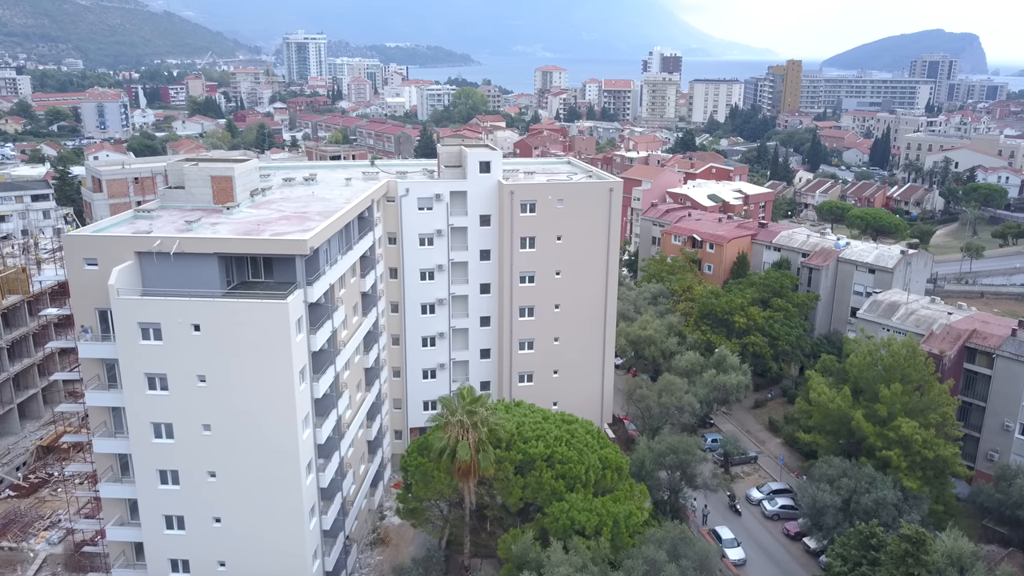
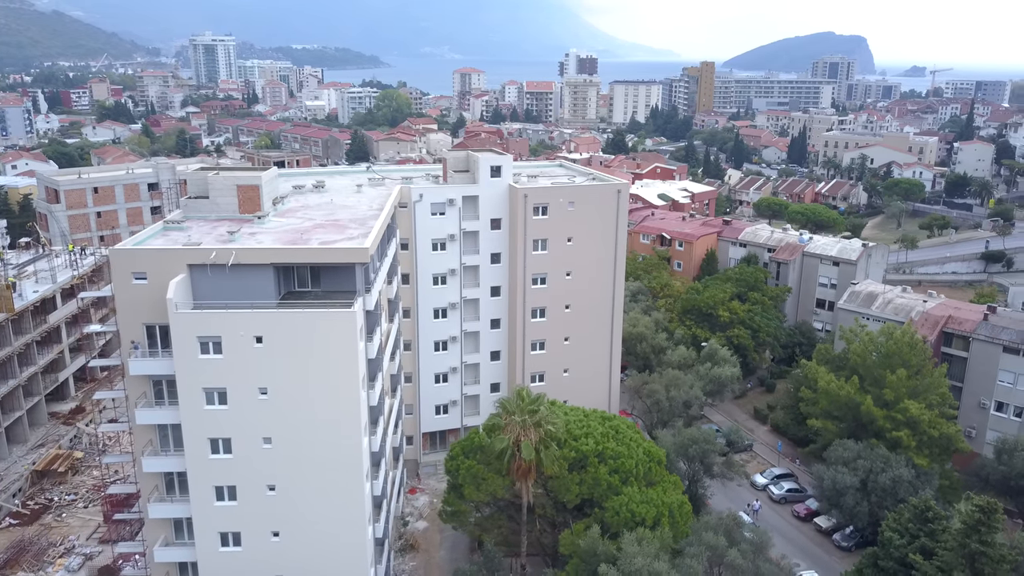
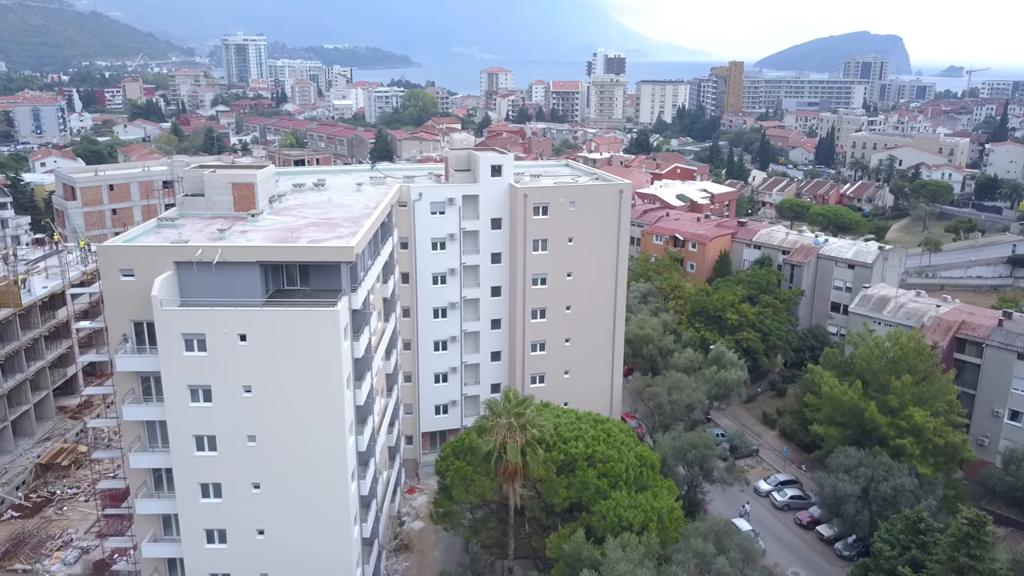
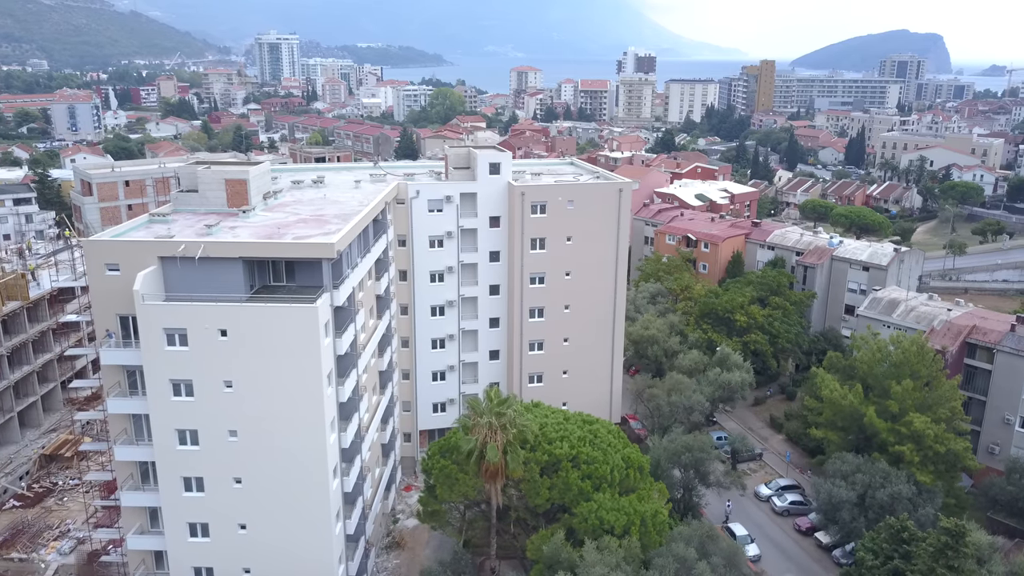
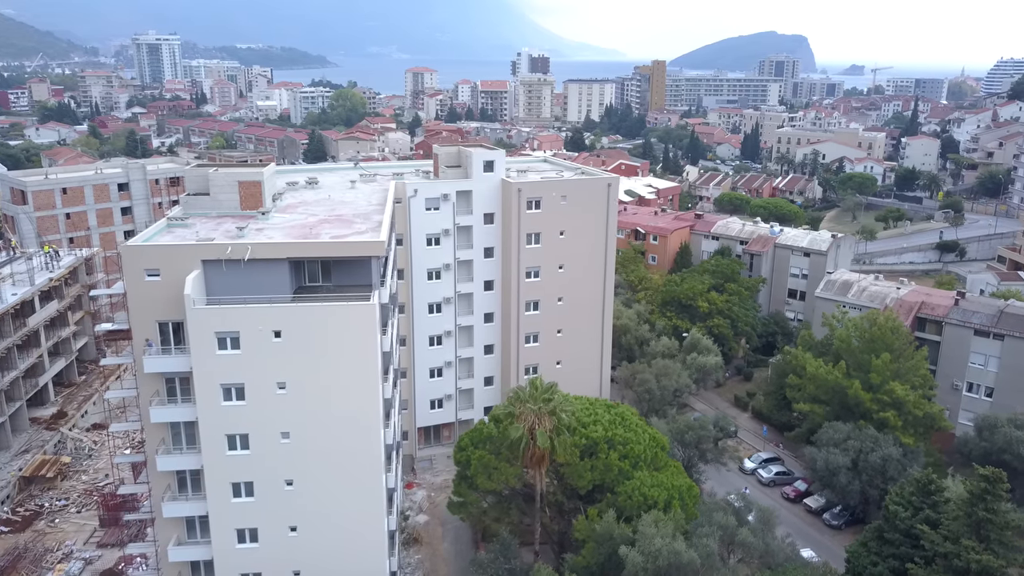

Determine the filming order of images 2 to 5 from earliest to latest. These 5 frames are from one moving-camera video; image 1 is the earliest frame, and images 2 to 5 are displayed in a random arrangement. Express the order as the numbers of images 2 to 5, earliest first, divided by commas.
4, 3, 2, 5
